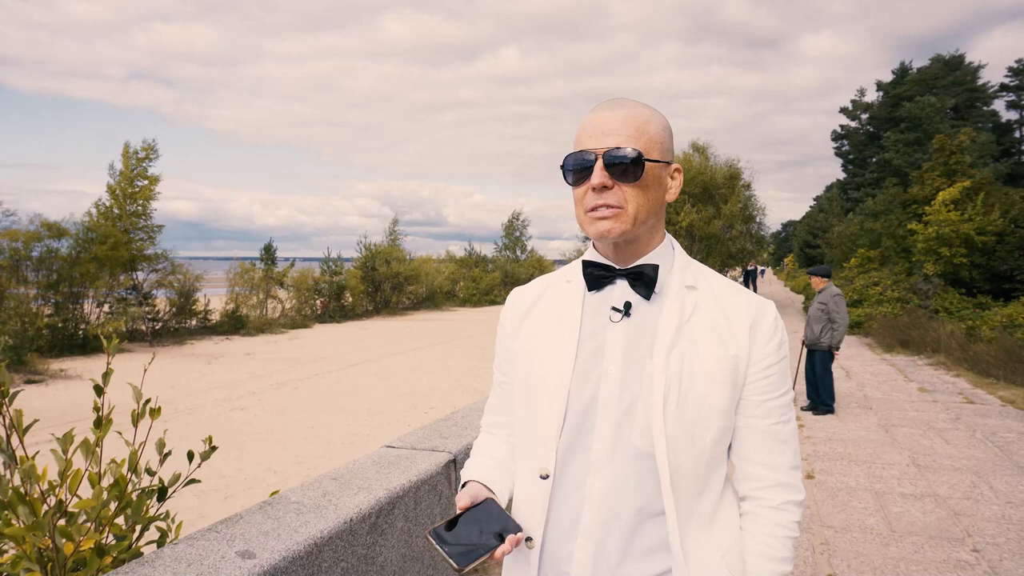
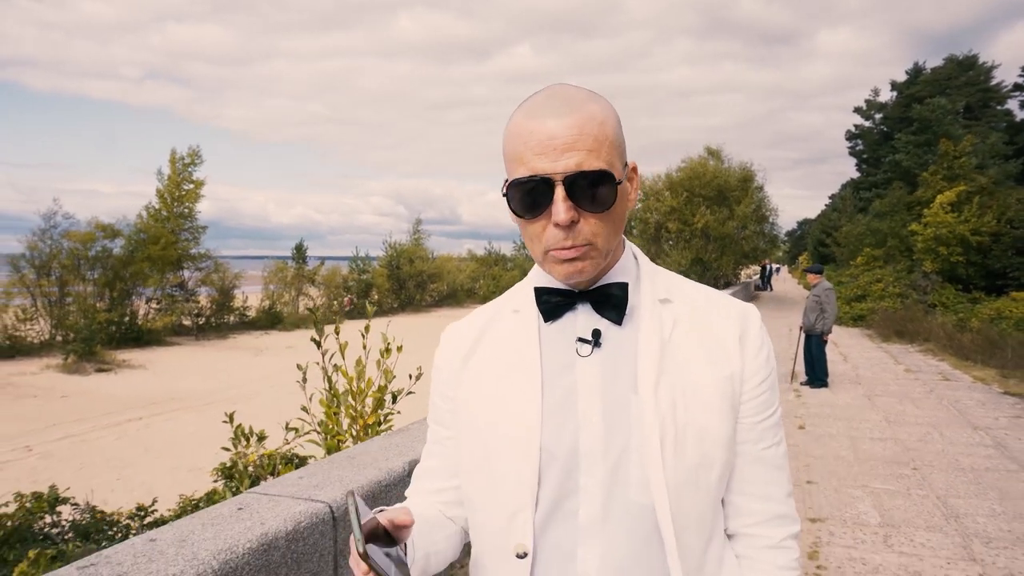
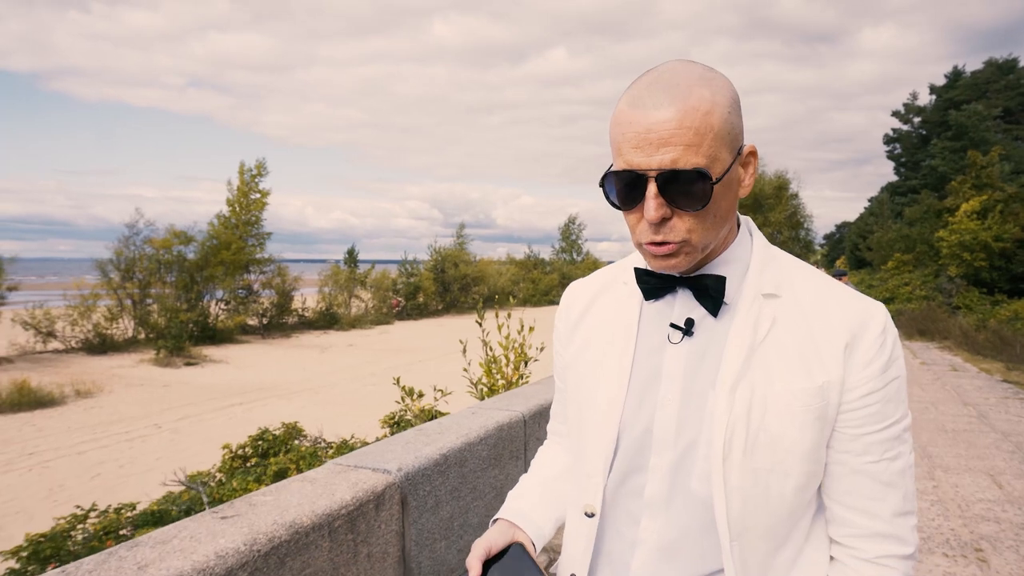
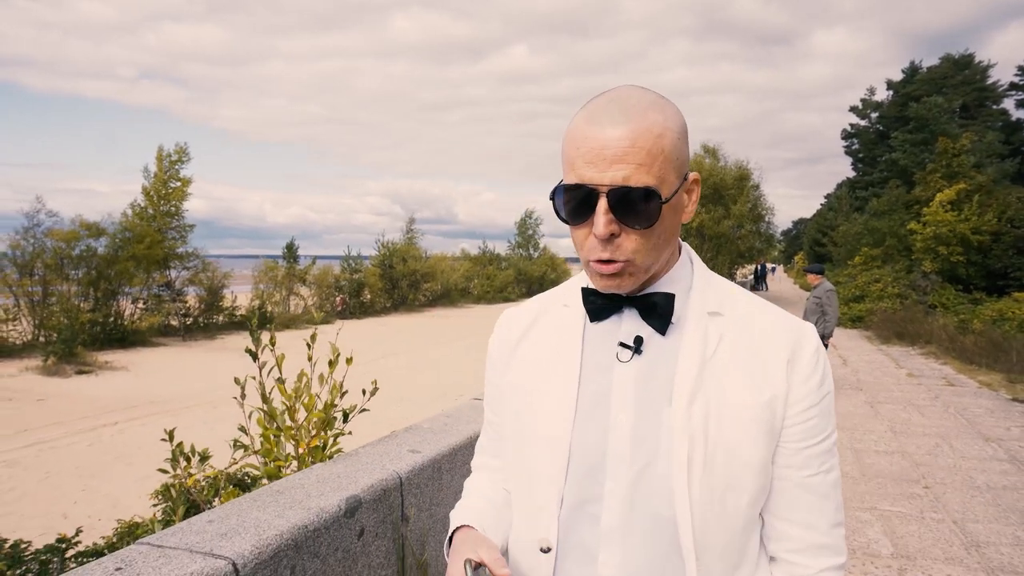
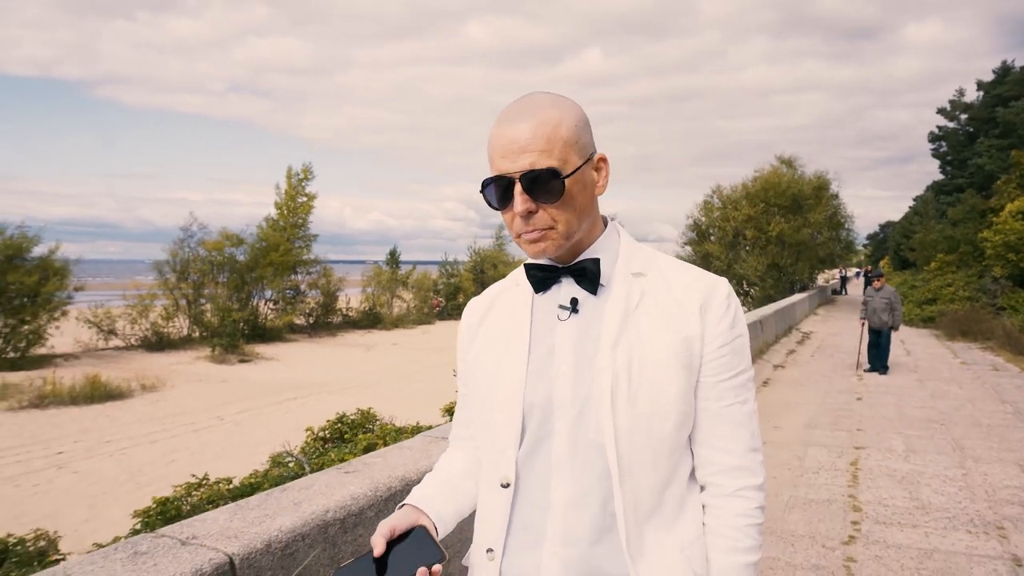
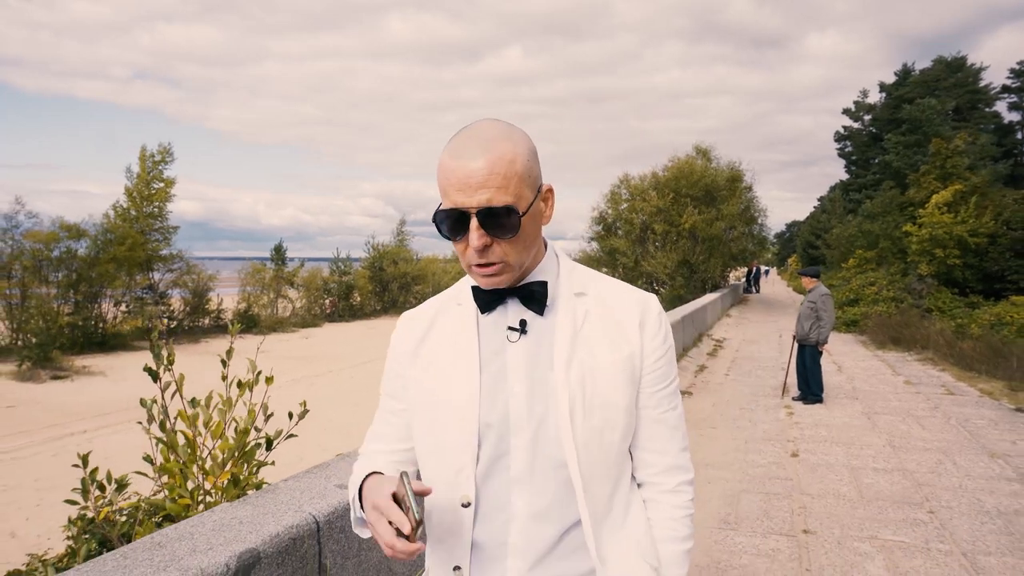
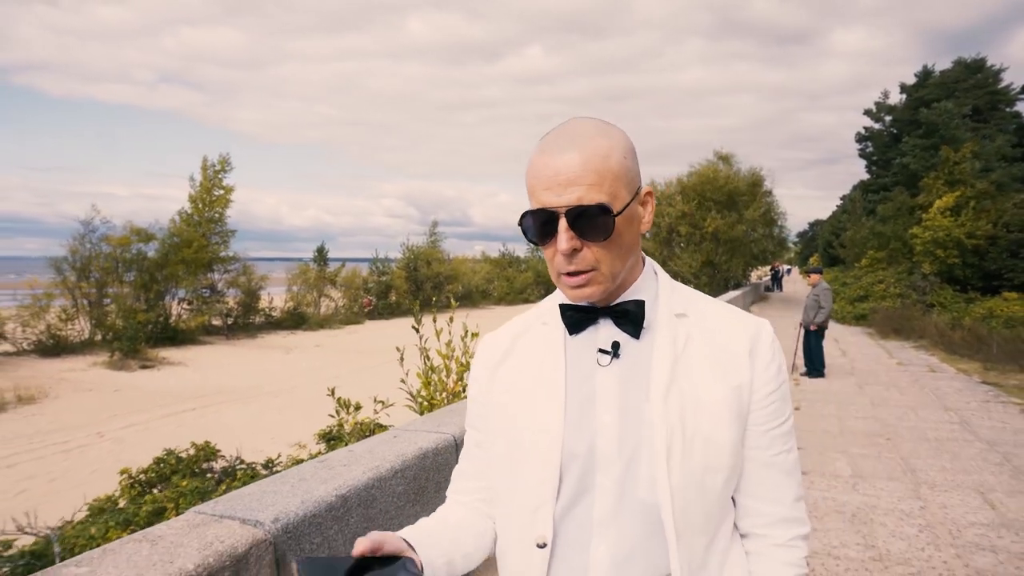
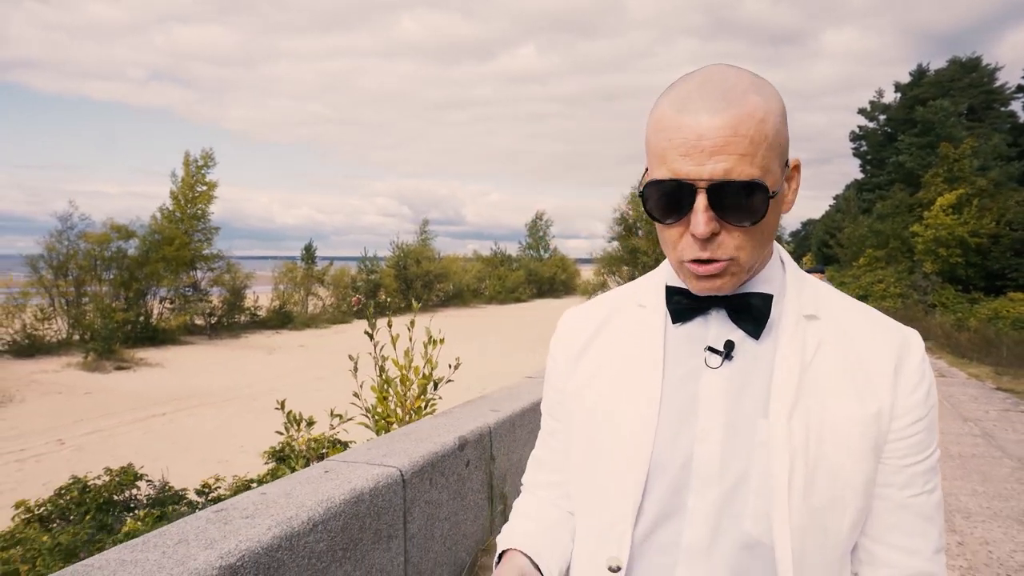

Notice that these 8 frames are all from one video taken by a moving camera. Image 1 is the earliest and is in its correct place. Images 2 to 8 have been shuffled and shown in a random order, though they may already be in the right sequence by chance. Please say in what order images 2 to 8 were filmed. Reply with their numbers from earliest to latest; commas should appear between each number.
6, 4, 2, 8, 7, 3, 5
